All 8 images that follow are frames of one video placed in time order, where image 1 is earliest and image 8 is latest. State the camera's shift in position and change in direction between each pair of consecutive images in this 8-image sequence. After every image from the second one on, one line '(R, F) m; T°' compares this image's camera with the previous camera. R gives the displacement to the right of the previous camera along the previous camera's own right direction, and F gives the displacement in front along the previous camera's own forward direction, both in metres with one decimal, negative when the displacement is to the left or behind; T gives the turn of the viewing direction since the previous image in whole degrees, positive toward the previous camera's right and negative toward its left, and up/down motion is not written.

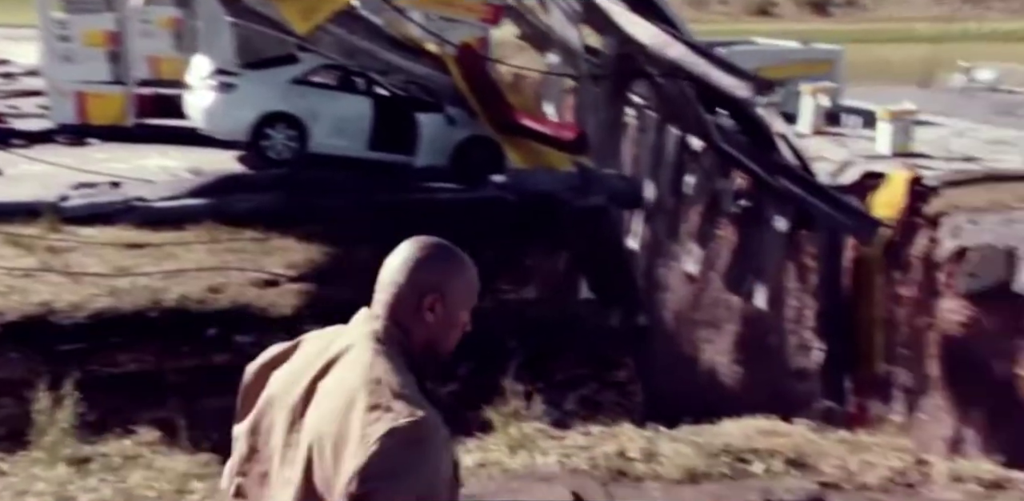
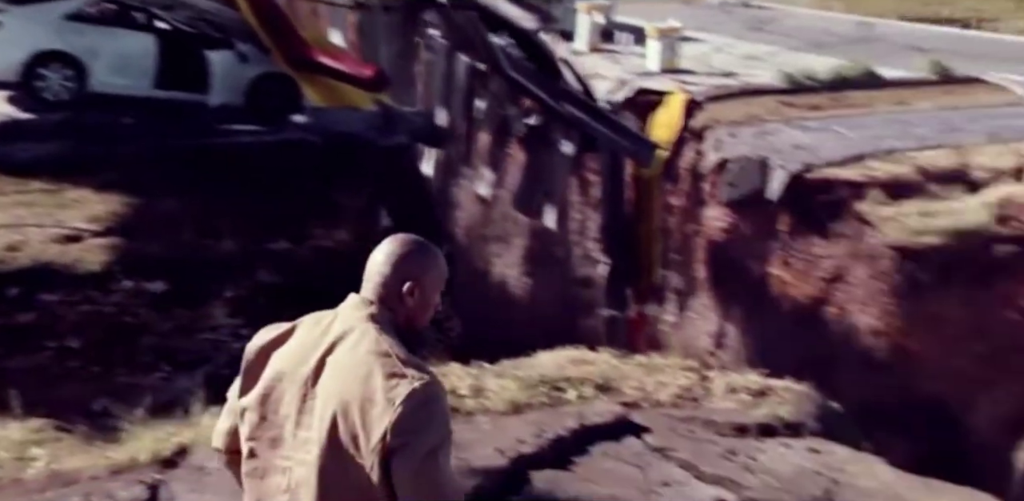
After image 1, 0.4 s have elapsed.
(+0.1, +0.1) m; +15°
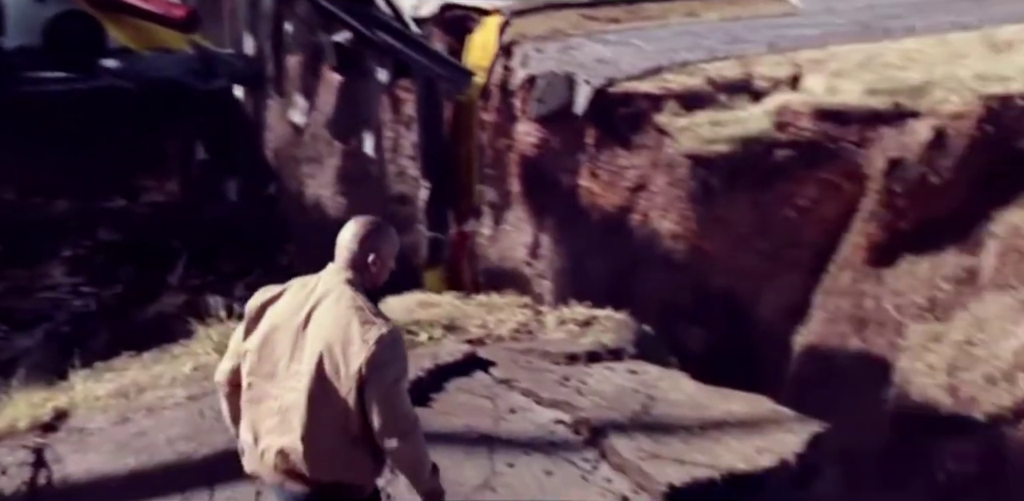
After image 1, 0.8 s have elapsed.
(+0.1, +0.1) m; +13°
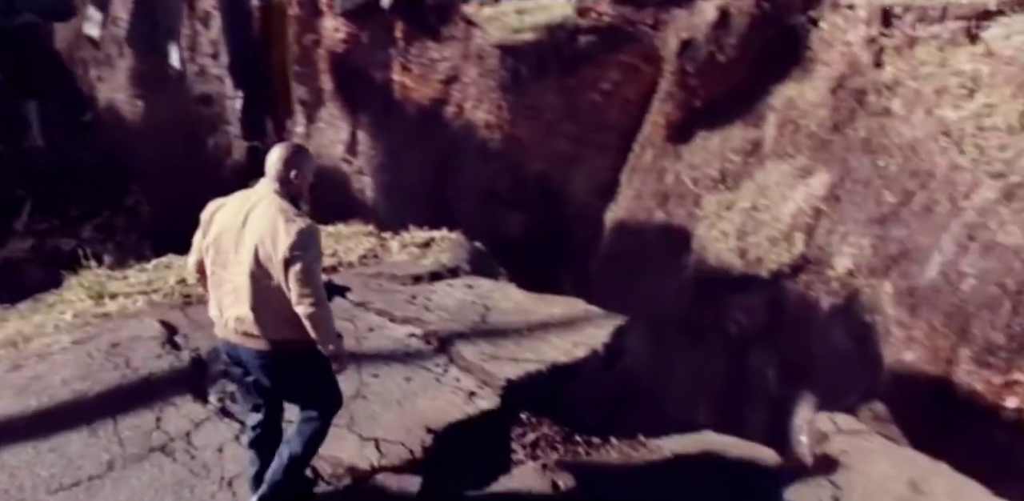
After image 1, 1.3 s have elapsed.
(+0.1, 0.0) m; +12°
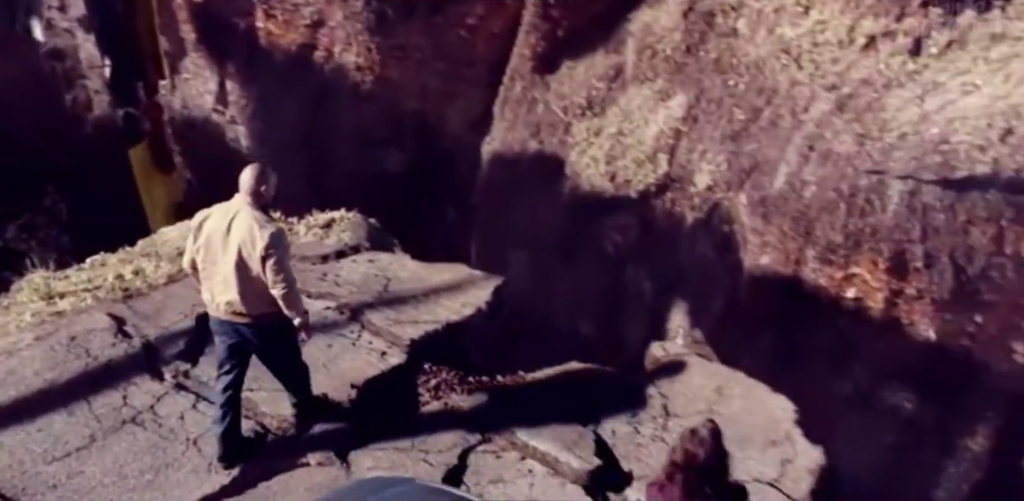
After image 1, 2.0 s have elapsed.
(+0.1, -0.1) m; +8°
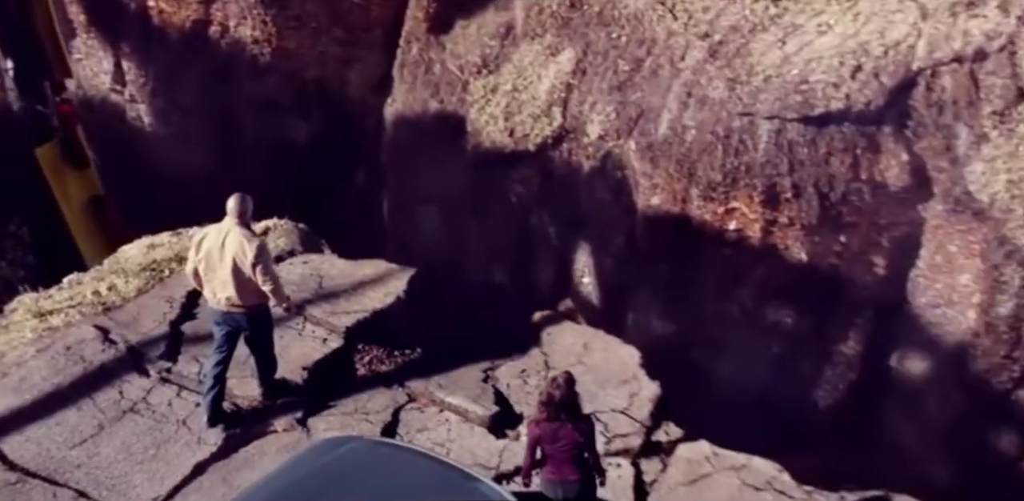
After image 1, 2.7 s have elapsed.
(+0.1, -0.3) m; +6°
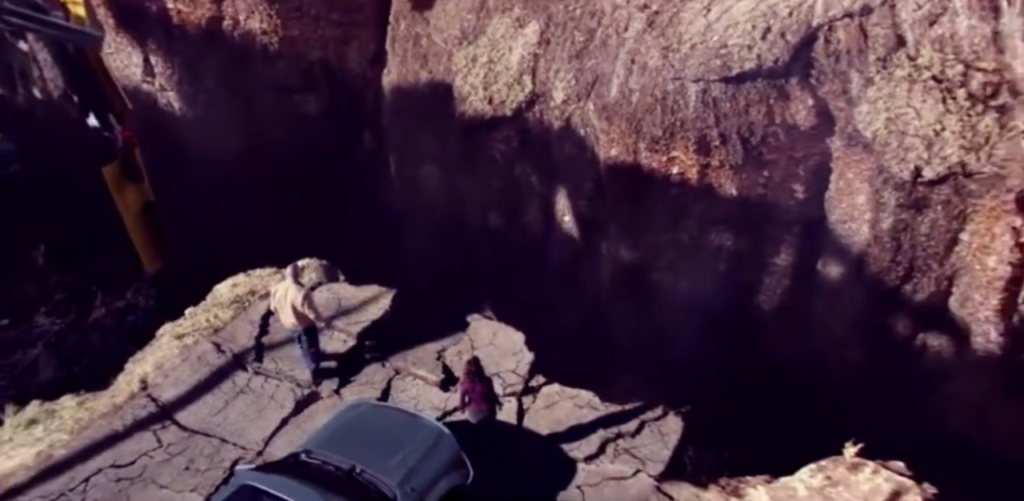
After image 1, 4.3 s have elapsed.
(+0.4, -1.1) m; -2°
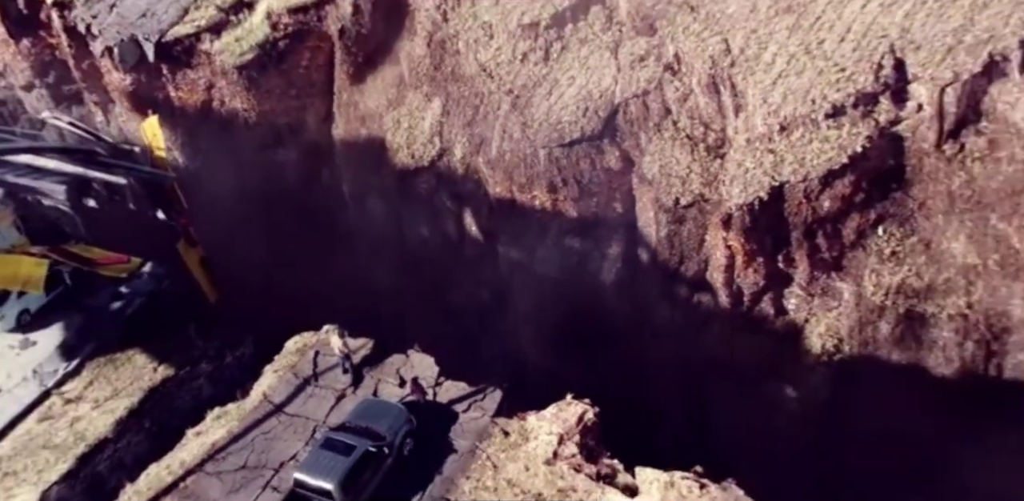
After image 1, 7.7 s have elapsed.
(+0.4, -3.4) m; +3°
